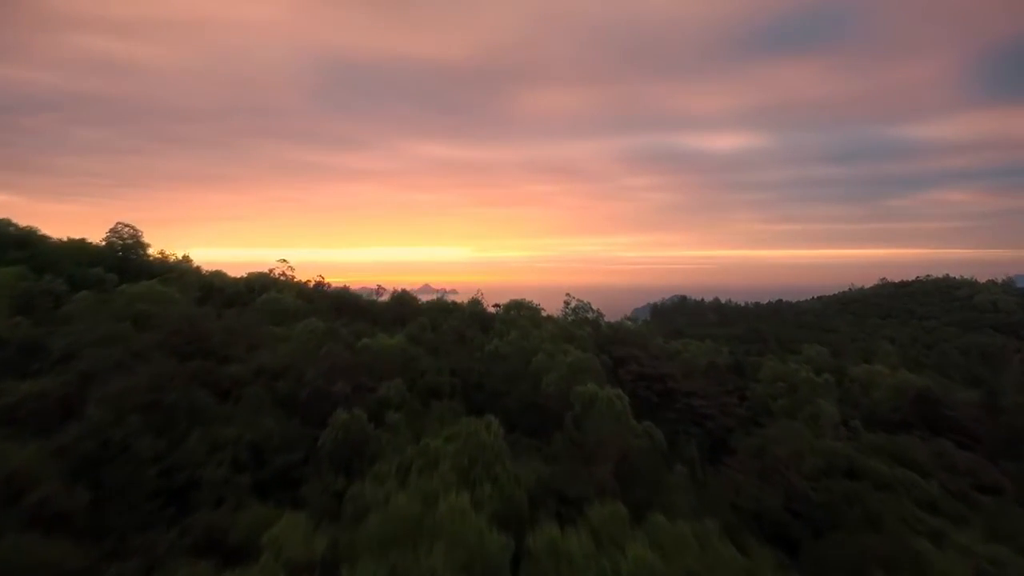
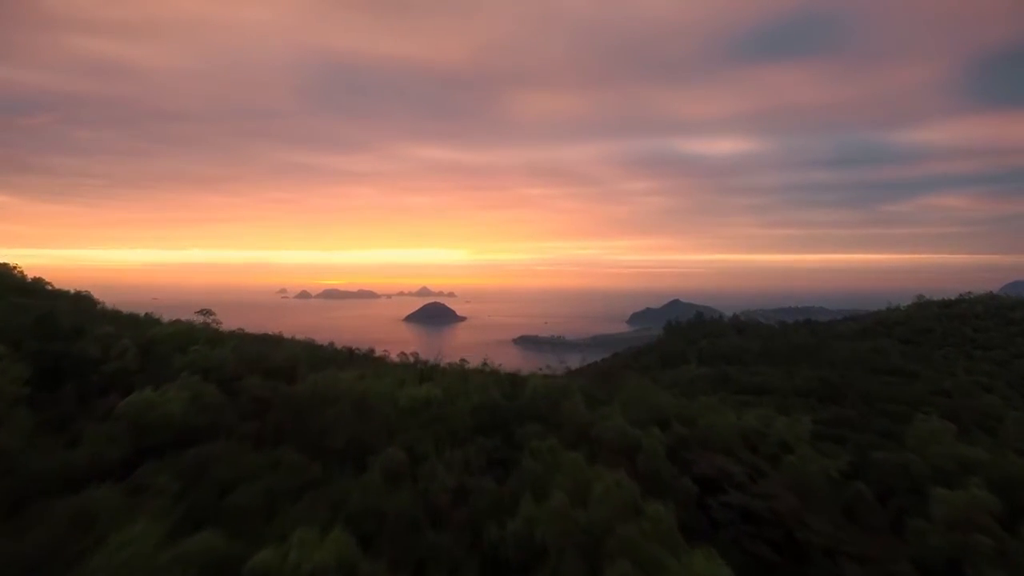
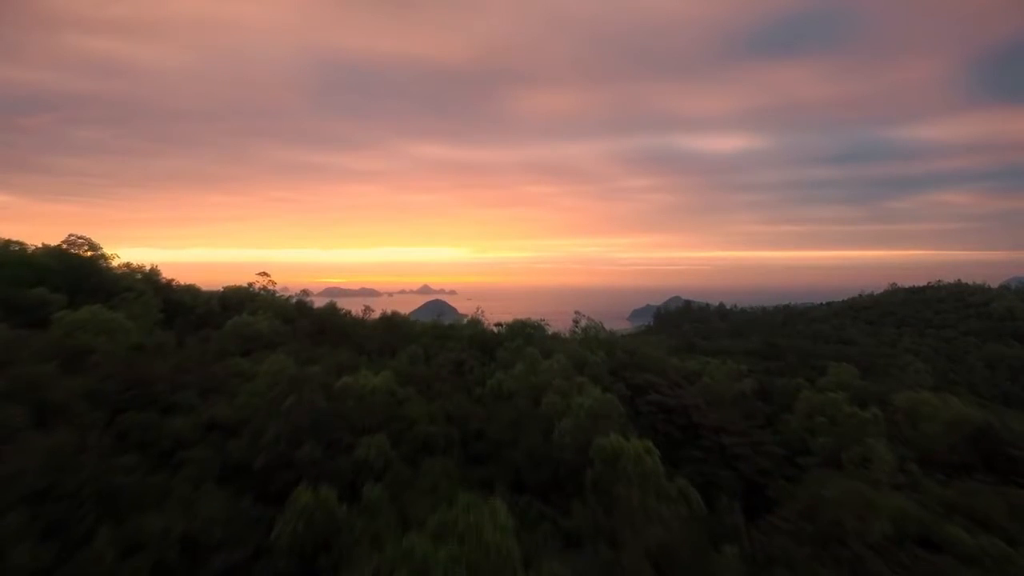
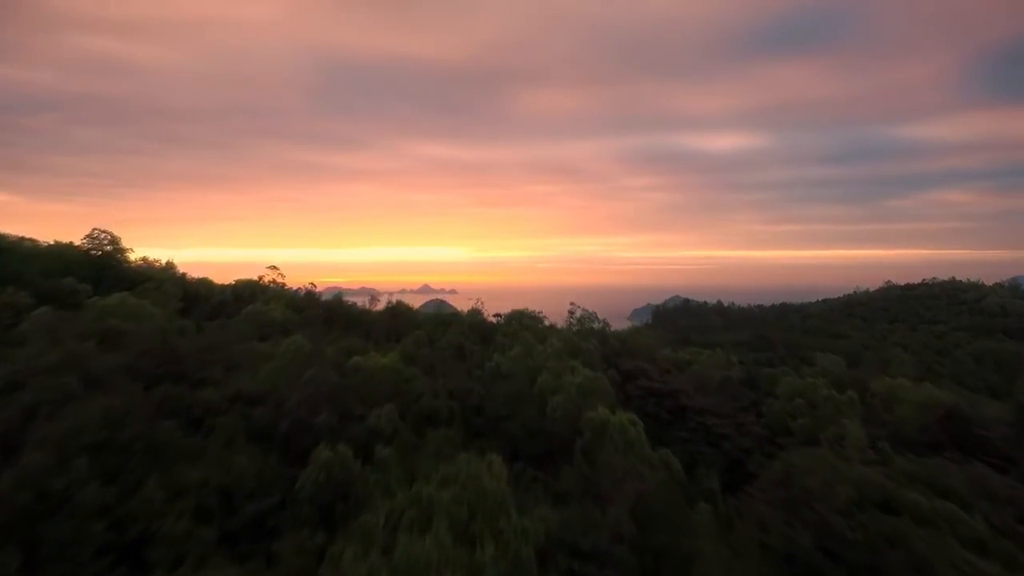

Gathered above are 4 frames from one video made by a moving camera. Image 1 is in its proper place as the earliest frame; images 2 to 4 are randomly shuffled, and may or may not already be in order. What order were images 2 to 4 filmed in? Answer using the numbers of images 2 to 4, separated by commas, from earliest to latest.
4, 3, 2
